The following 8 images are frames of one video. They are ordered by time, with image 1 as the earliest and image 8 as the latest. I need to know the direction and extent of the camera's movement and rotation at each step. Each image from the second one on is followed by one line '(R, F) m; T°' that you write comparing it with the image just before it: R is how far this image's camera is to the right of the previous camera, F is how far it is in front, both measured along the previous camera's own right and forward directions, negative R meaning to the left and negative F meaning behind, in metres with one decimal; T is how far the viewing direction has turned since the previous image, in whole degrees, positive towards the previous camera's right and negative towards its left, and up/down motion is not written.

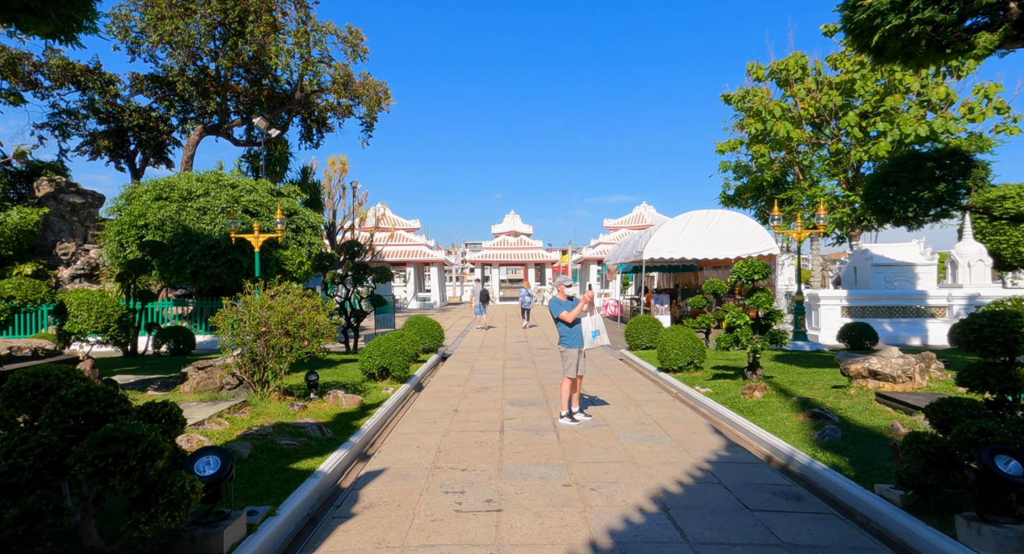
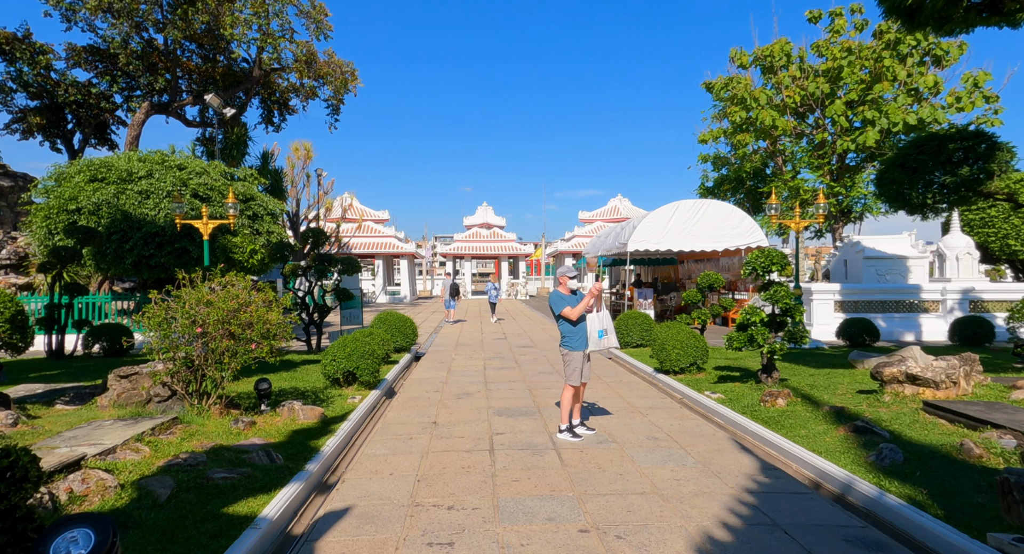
(-0.2, +0.9) m; +3°
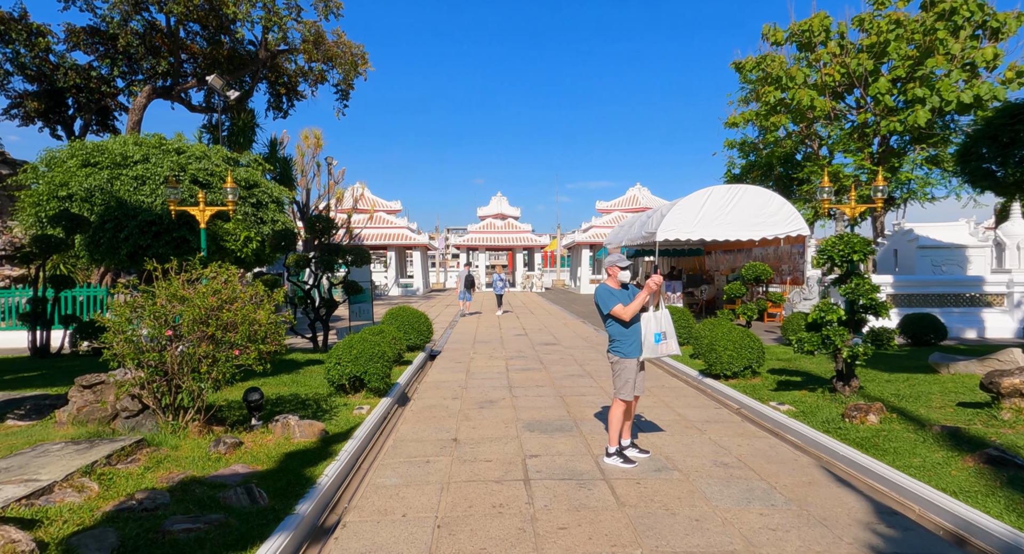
(-0.2, +0.9) m; -1°
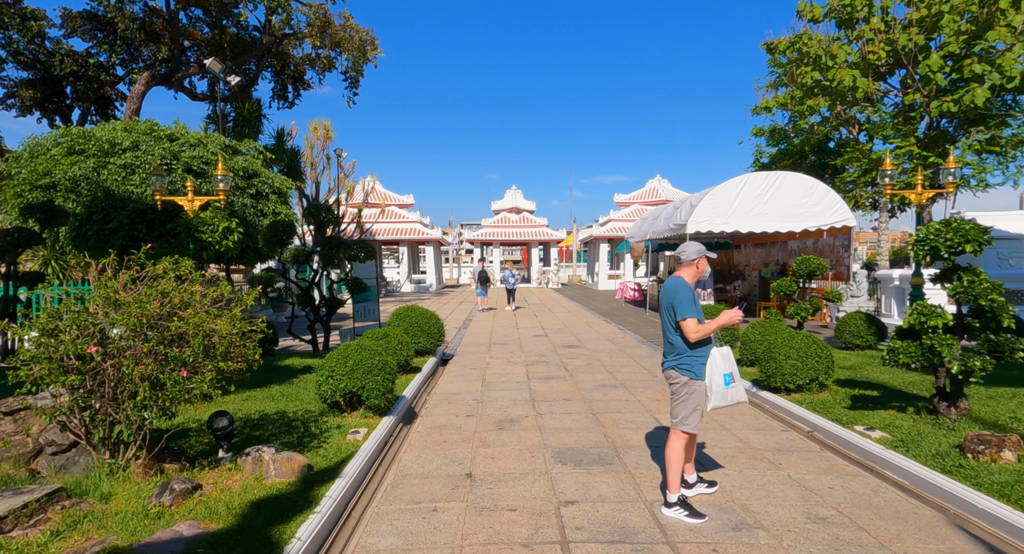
(-0.1, +0.9) m; -1°
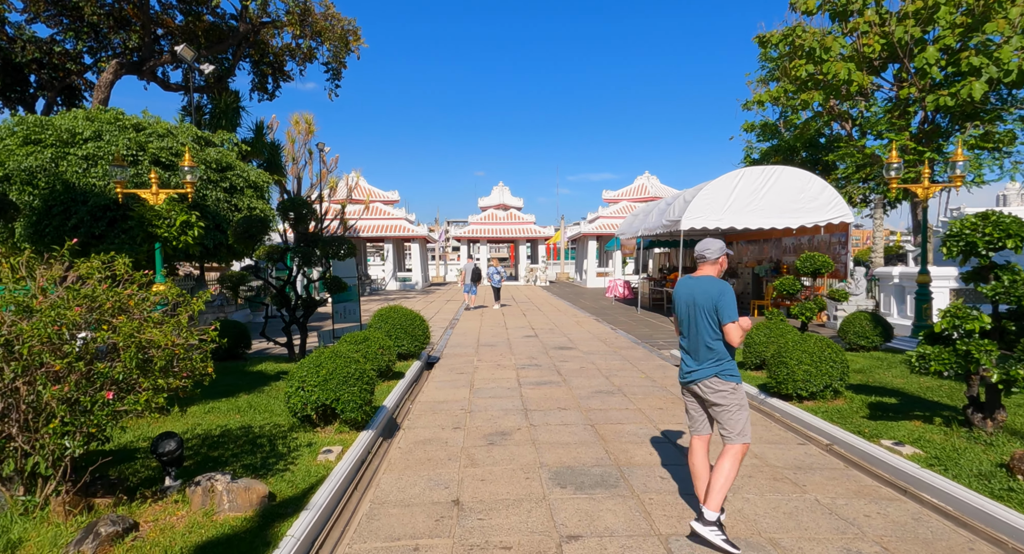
(0.0, +0.5) m; +1°
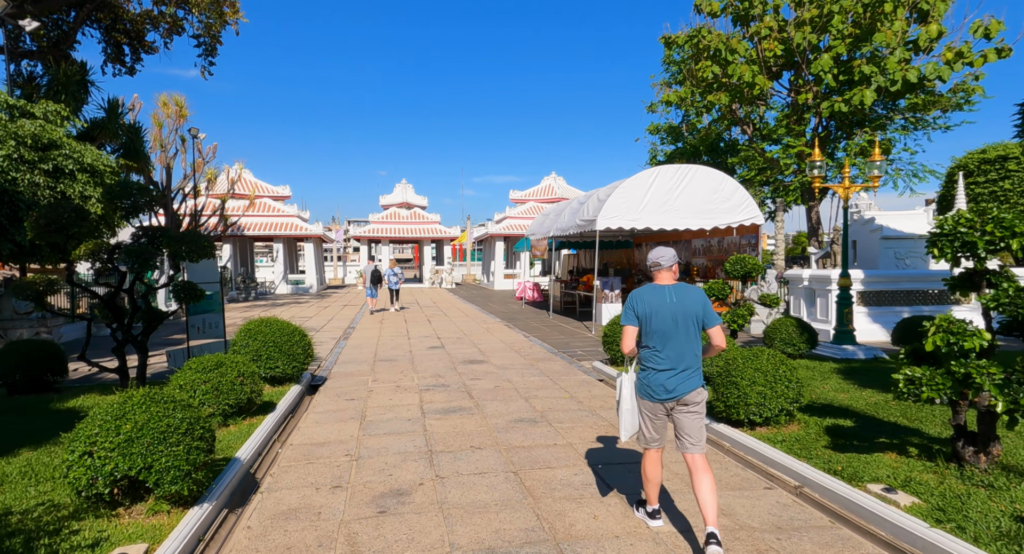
(+0.1, +1.1) m; +10°
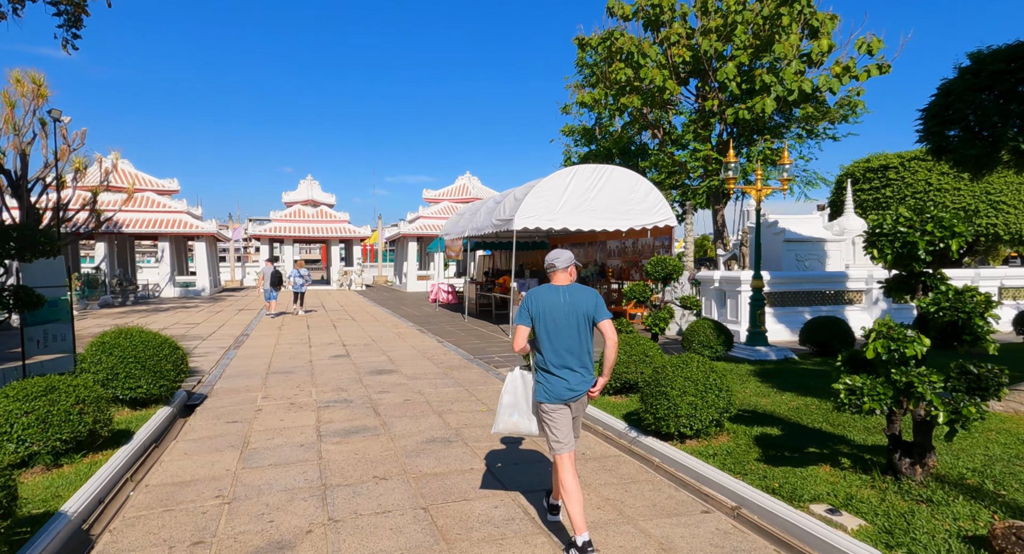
(0.0, +0.6) m; +9°
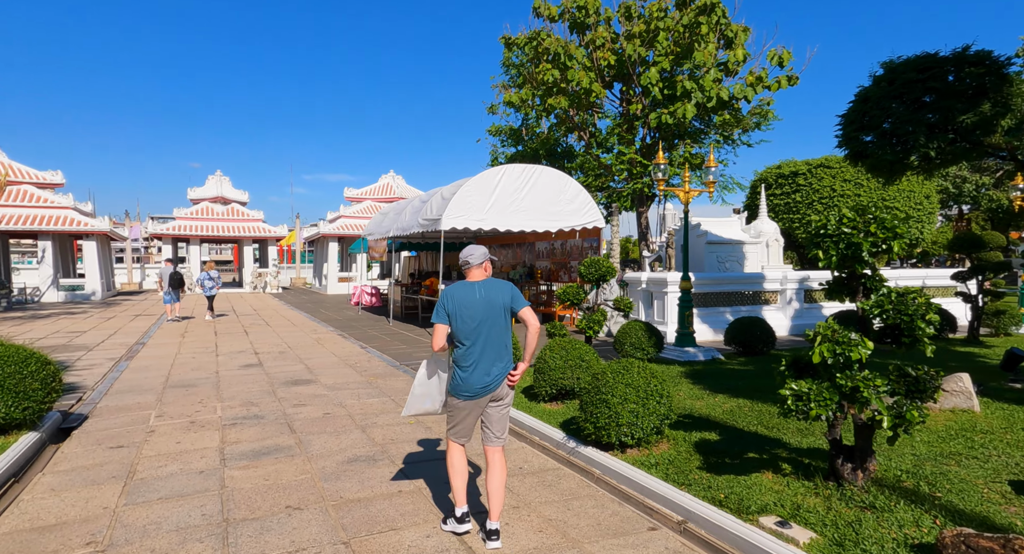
(0.0, +0.3) m; +8°
